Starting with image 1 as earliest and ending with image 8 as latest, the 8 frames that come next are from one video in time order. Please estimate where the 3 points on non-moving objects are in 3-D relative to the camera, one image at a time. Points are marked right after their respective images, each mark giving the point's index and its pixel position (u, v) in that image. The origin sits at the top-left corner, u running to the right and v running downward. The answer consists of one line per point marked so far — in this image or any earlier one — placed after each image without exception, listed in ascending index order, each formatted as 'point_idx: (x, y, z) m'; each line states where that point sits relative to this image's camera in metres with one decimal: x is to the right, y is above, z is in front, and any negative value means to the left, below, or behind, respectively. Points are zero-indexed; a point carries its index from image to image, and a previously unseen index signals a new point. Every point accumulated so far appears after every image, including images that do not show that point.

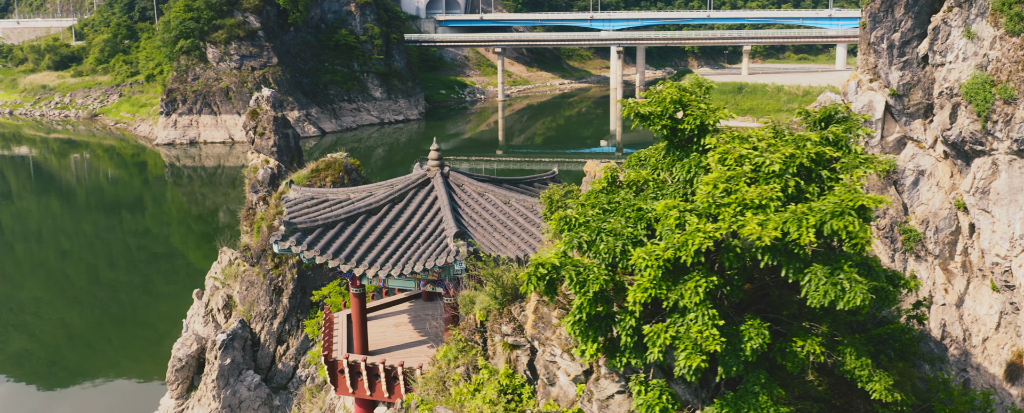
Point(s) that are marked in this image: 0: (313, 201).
0: (-3.8, +0.1, +14.1) m
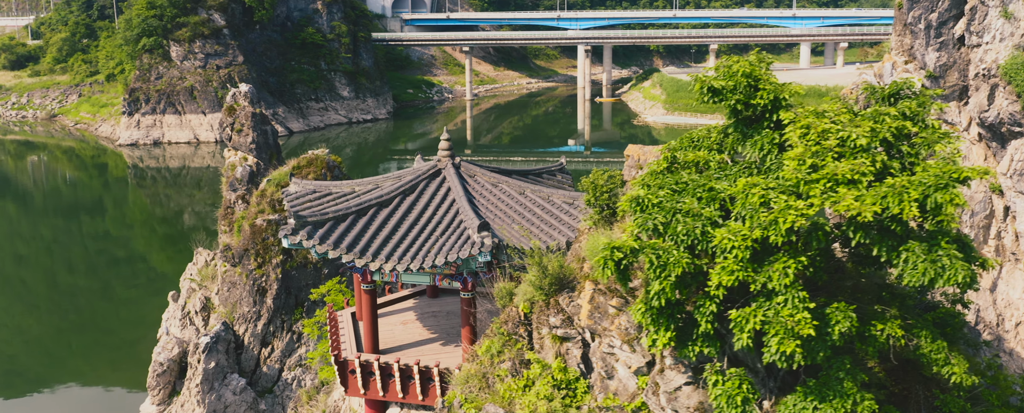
0: (-3.6, +0.2, +13.5) m
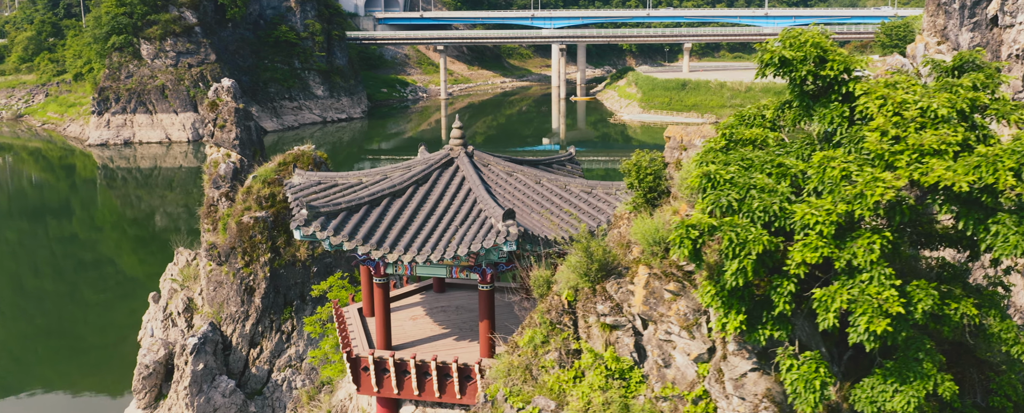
0: (-3.4, +0.3, +13.0) m
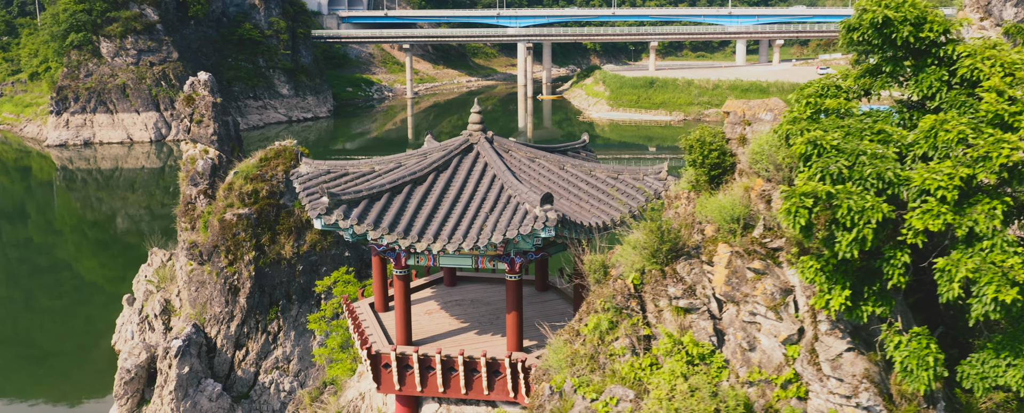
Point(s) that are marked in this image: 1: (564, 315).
0: (-3.0, +0.5, +12.4) m
1: (+0.9, -1.9, +12.7) m
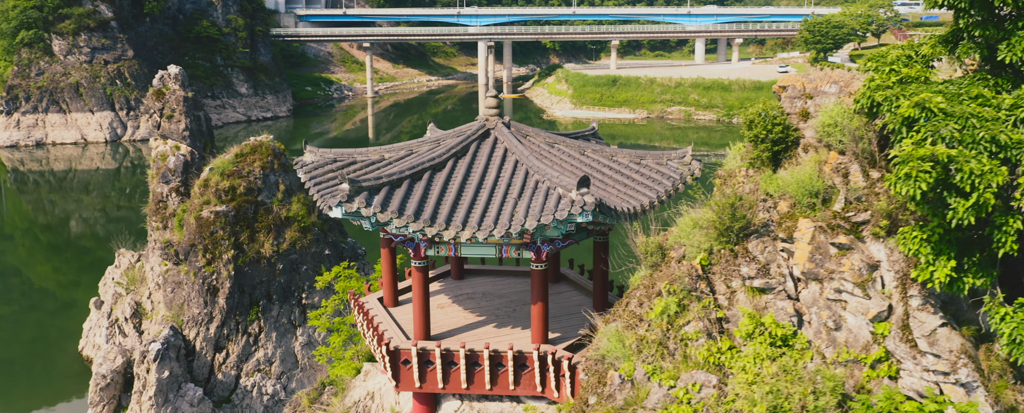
0: (-2.8, +0.7, +11.8) m
1: (+1.2, -1.7, +12.3) m
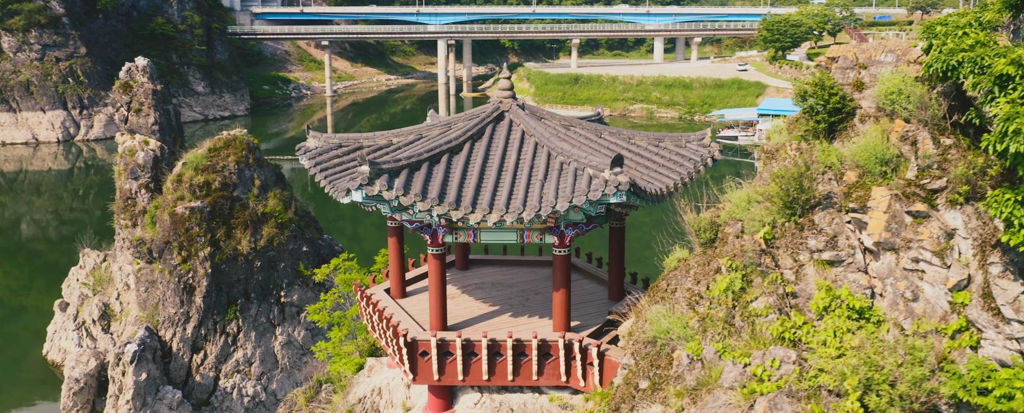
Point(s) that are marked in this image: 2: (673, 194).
0: (-2.6, +0.9, +11.3) m
1: (+1.4, -1.4, +12.0) m
2: (+2.2, +0.2, +10.0) m
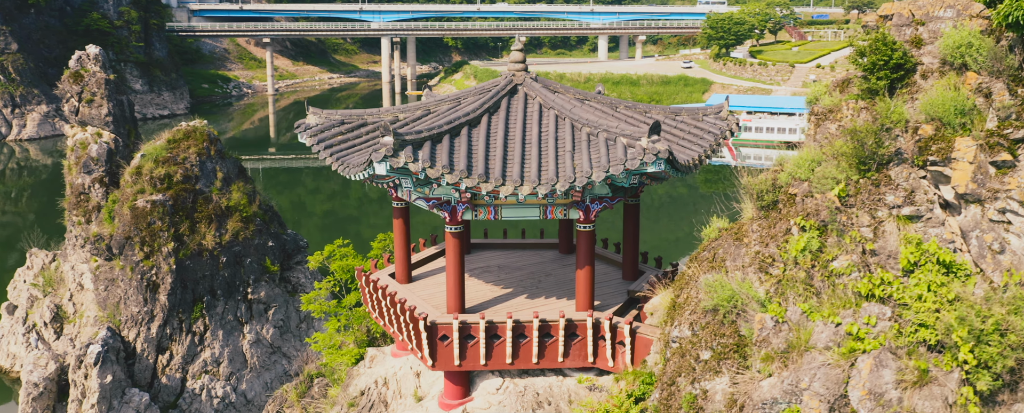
0: (-2.4, +1.2, +10.8) m
1: (+1.5, -1.1, +11.7) m
2: (+2.5, +0.5, +9.8) m
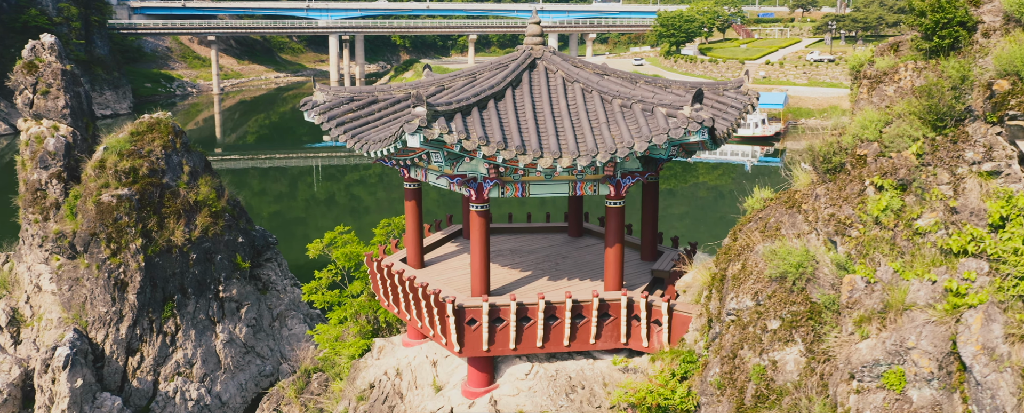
0: (-2.1, +1.4, +10.3) m
1: (+1.8, -0.7, +11.5) m
2: (+2.8, +0.9, +9.6) m
